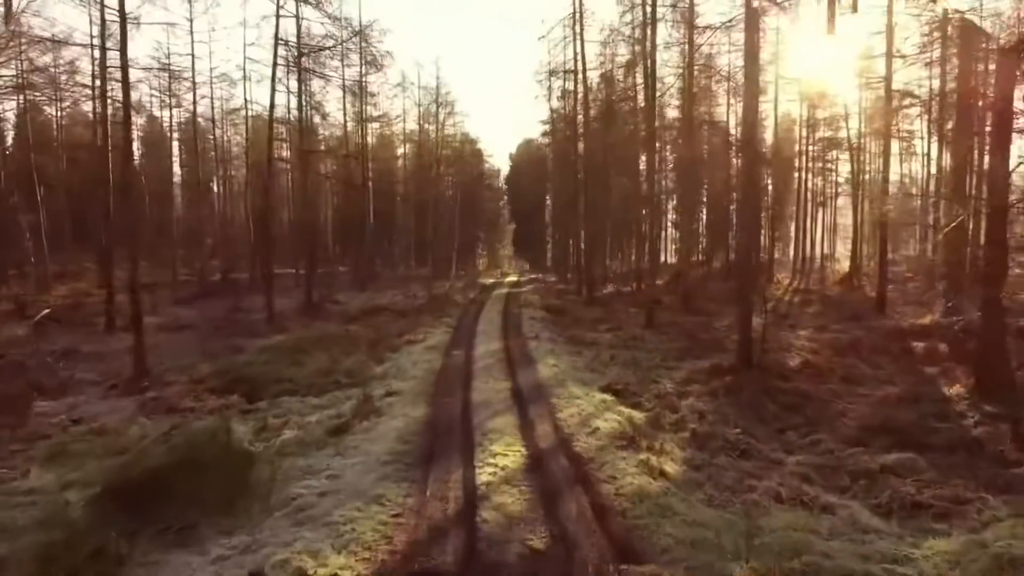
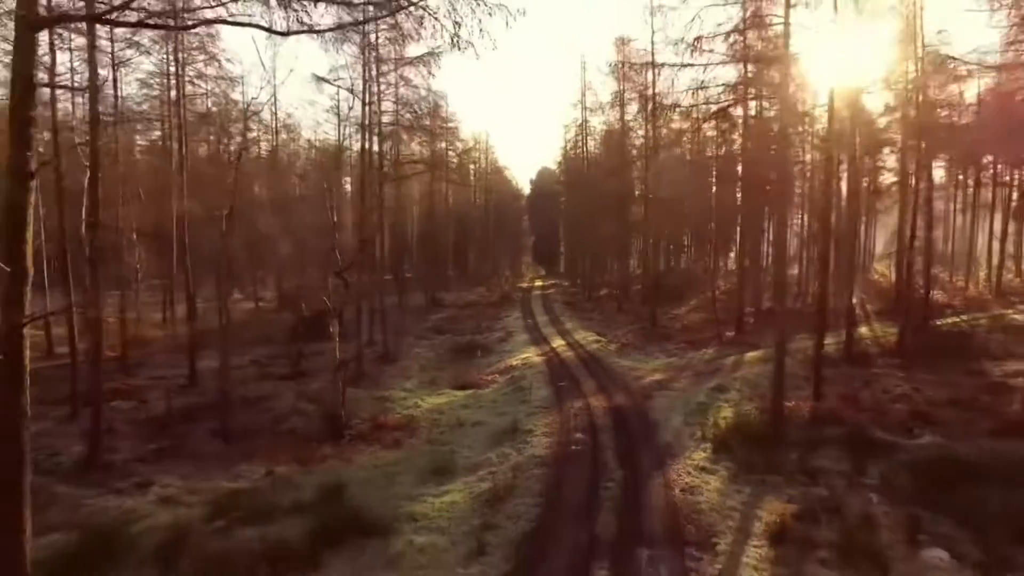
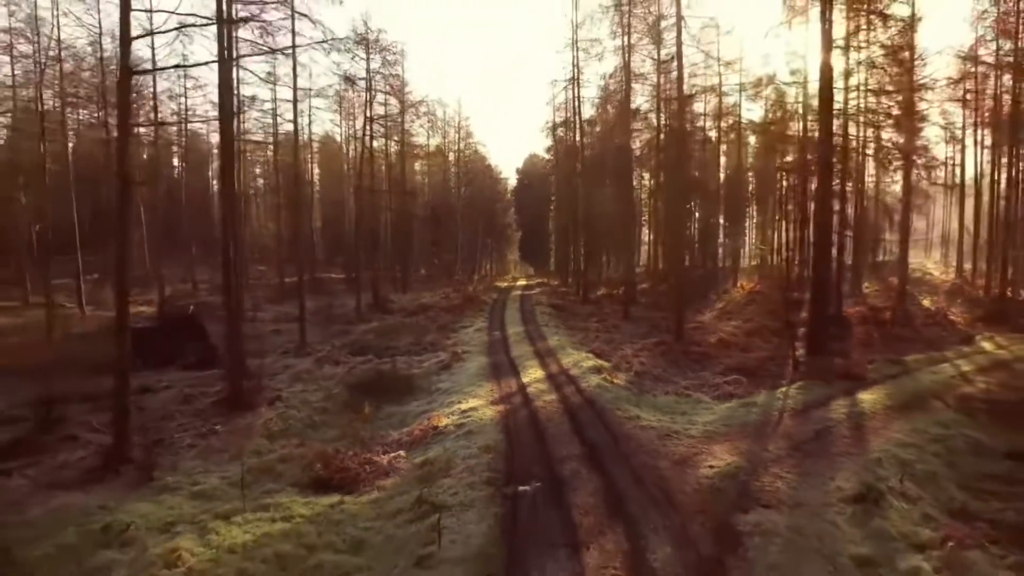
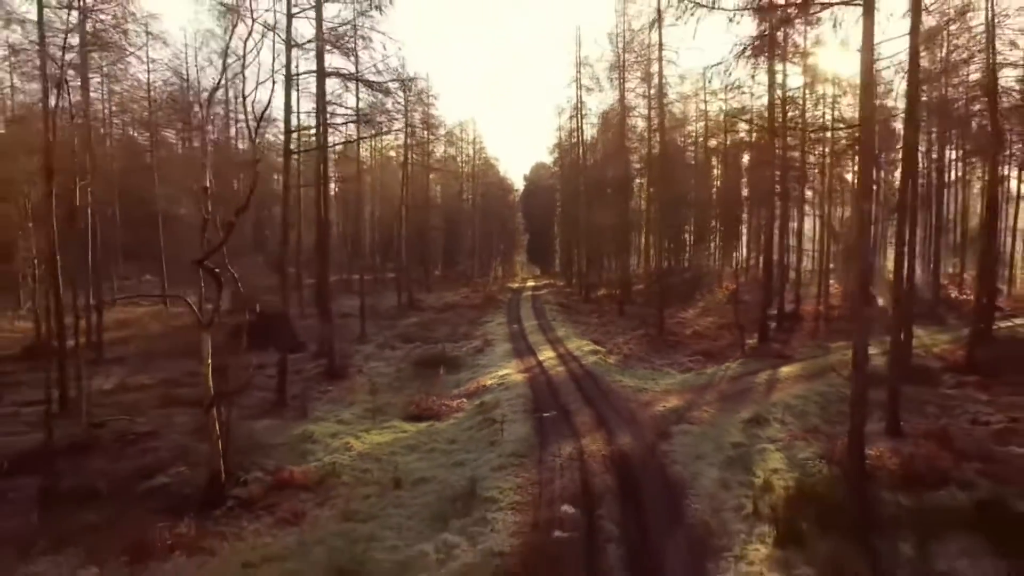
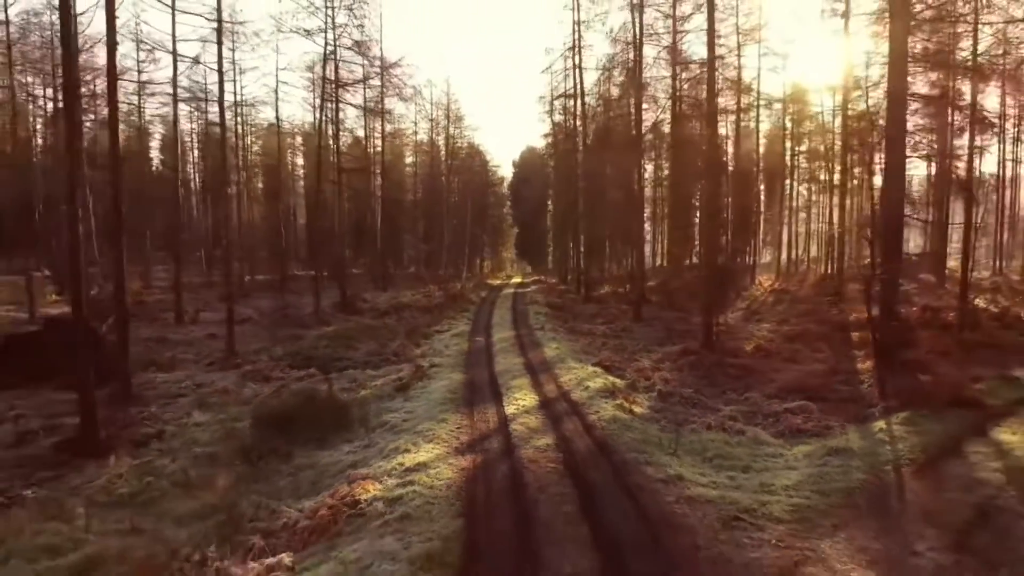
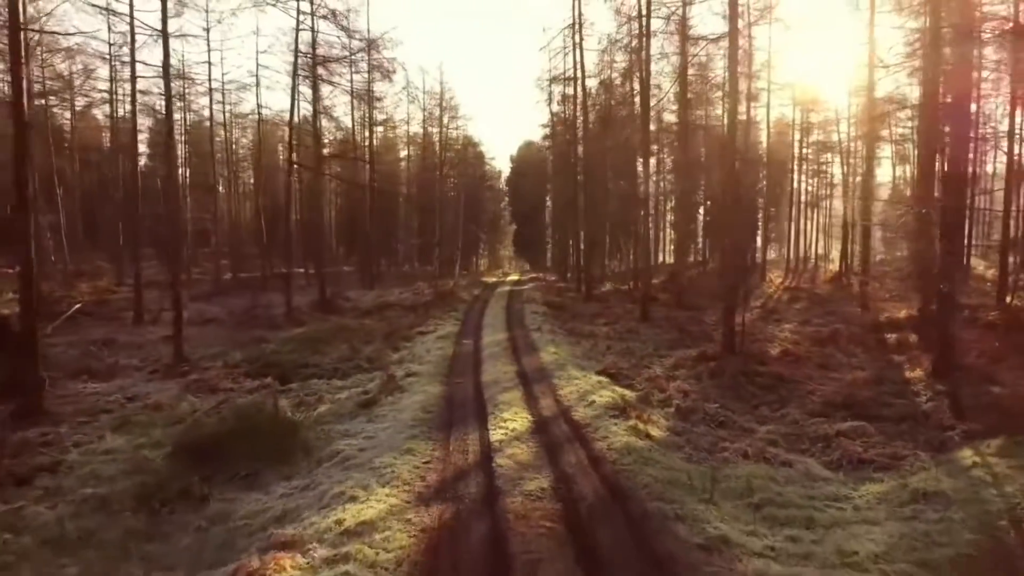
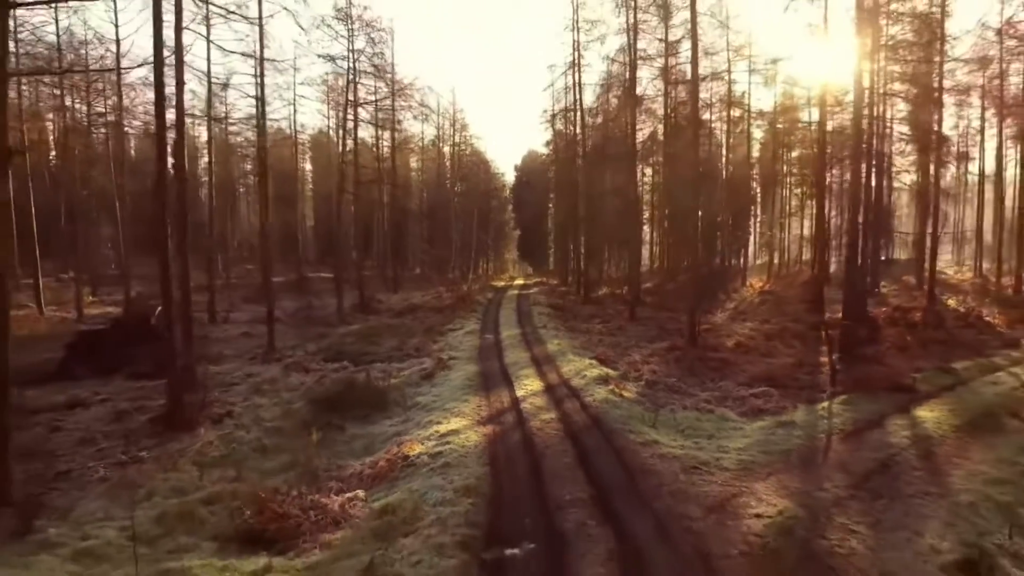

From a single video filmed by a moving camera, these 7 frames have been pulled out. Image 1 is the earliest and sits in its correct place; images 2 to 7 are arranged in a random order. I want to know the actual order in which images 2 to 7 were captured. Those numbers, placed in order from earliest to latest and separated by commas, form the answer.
6, 5, 7, 3, 4, 2
